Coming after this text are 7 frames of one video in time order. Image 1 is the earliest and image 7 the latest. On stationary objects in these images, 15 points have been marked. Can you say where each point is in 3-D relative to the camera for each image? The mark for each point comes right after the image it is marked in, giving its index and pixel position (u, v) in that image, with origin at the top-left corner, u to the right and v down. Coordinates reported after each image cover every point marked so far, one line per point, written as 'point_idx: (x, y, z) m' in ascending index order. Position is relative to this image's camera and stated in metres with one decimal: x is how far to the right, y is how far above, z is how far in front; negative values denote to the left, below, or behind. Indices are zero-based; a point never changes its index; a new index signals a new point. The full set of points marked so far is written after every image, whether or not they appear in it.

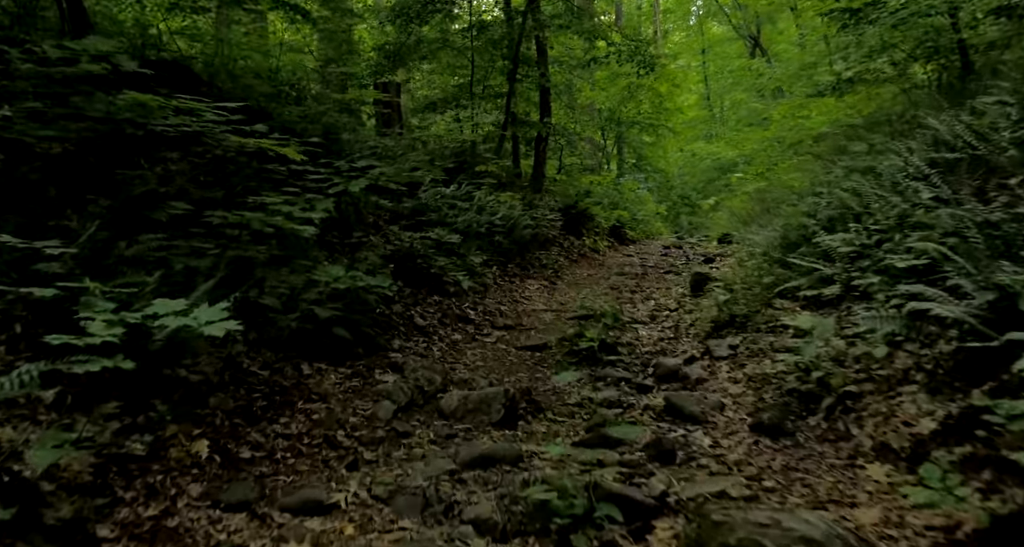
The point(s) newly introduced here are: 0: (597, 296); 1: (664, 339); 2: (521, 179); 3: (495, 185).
0: (+1.4, -0.4, +10.8) m
1: (+1.7, -0.7, +7.1) m
2: (+0.2, +2.8, +19.1) m
3: (-0.4, +2.3, +16.6) m
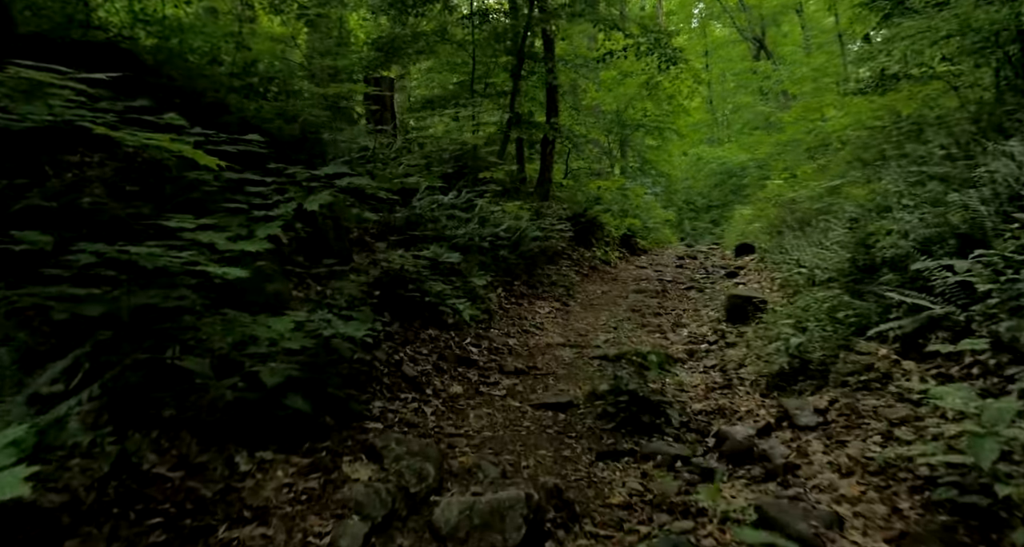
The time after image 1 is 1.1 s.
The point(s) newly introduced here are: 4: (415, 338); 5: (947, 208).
0: (+1.6, -0.7, +9.3) m
1: (+1.8, -1.0, +5.7) m
2: (+0.3, +2.4, +17.6) m
3: (-0.3, +1.9, +15.2) m
4: (-1.0, -0.7, +6.9) m
5: (+3.8, +0.6, +5.6) m
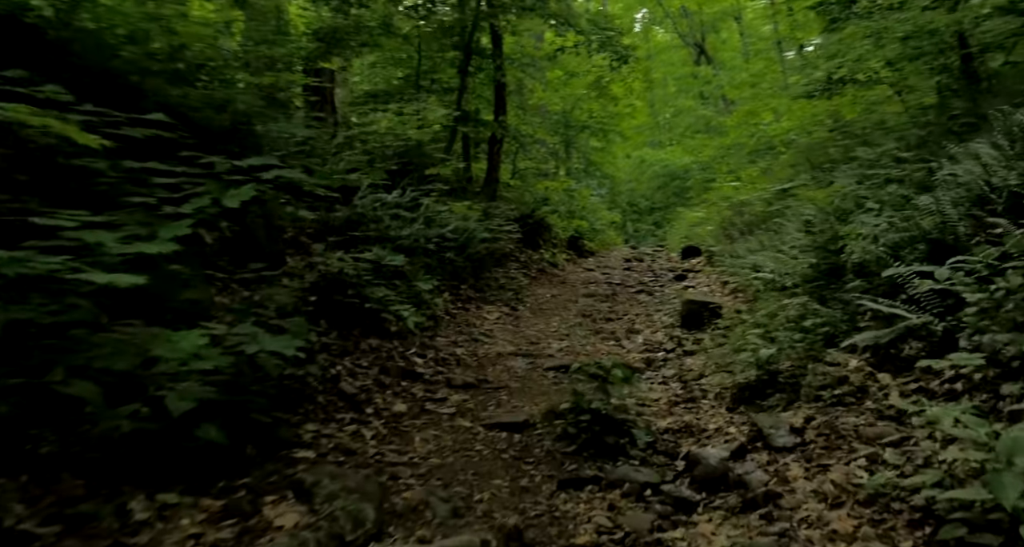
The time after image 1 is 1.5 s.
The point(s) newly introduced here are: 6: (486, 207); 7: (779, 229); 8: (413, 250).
0: (+0.8, -0.8, +9.0) m
1: (+1.4, -1.1, +5.3) m
2: (-1.1, +2.3, +17.1) m
3: (-1.5, +1.9, +14.6) m
4: (-1.5, -0.7, +6.3) m
5: (+3.4, +0.5, +5.5) m
6: (-0.6, +1.5, +14.6) m
7: (+3.9, +0.6, +9.4) m
8: (-1.5, +0.4, +10.3) m
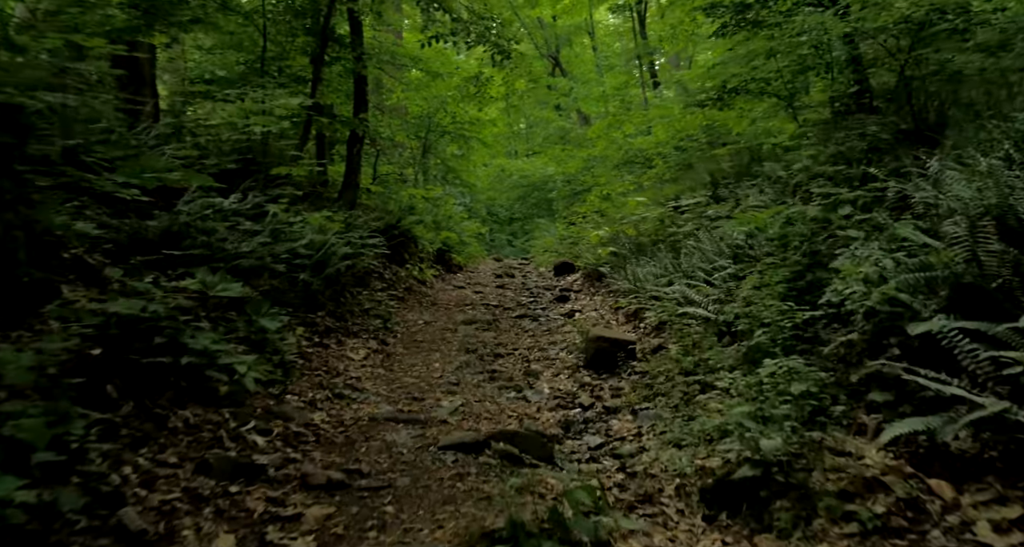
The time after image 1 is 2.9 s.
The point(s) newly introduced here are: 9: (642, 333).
0: (-0.6, -1.1, +7.3) m
1: (+0.7, -1.4, +3.9) m
2: (-4.2, +1.9, +14.9) m
3: (-4.1, +1.5, +12.4) m
4: (-2.3, -1.0, +4.2) m
5: (+2.7, +0.2, +4.5) m
6: (-3.2, +1.1, +12.6) m
7: (+2.3, +0.2, +8.4) m
8: (-3.2, 0.0, +8.1) m
9: (+1.6, -0.7, +8.0) m
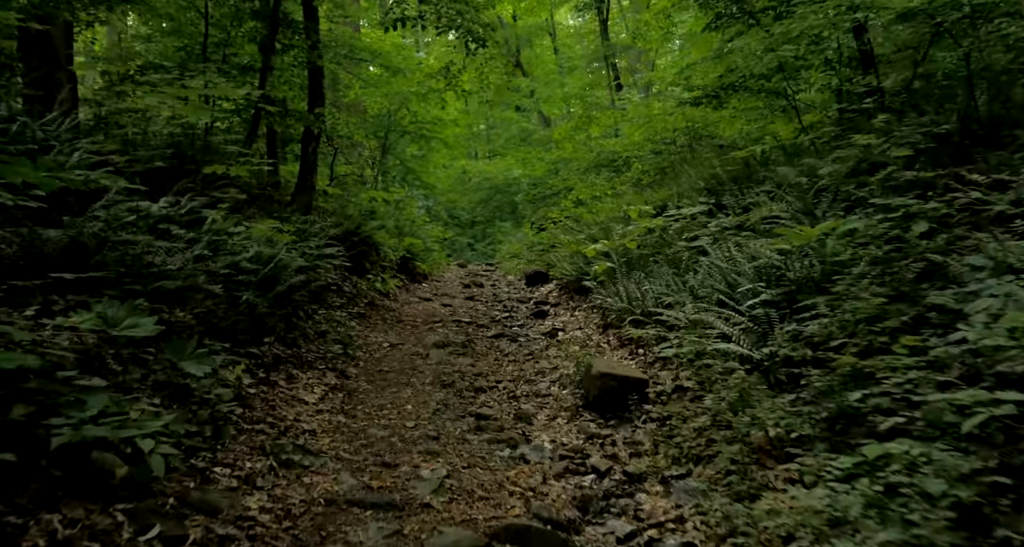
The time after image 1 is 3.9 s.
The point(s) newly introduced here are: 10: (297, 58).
0: (-0.7, -1.4, +6.0) m
1: (+0.9, -1.6, +2.7) m
2: (-4.8, +1.7, +13.3) m
3: (-4.5, +1.2, +10.8) m
4: (-2.2, -1.3, +2.8) m
5: (+2.8, -0.1, +3.4) m
6: (-3.6, +0.9, +11.1) m
7: (+2.1, 0.0, +7.3) m
8: (-3.3, -0.2, +6.6) m
9: (+1.4, -0.9, +6.8) m
10: (-4.5, +4.6, +13.7) m
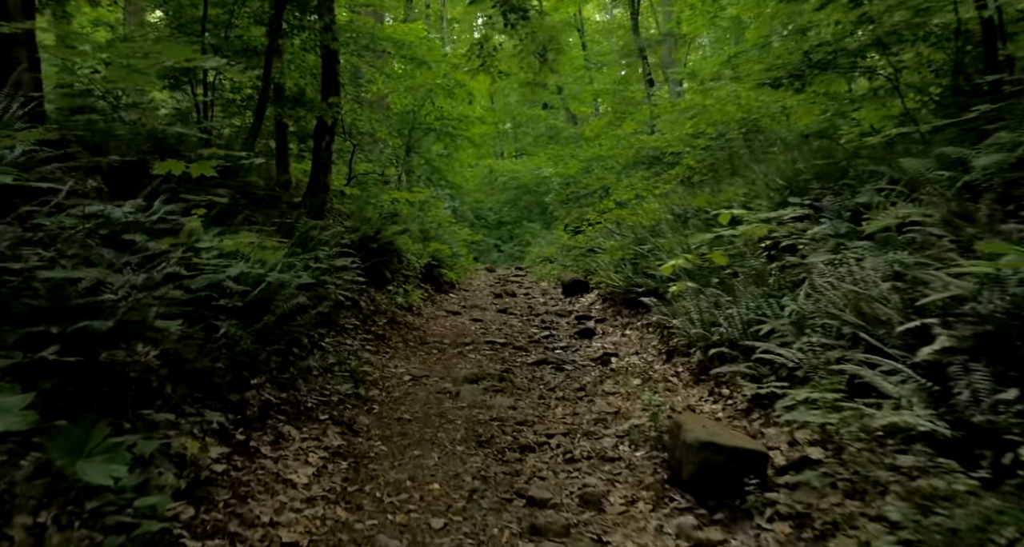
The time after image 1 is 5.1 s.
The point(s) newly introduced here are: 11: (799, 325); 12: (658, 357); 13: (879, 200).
0: (-0.2, -1.6, +4.3) m
1: (+1.2, -1.8, +0.9) m
2: (-4.0, +1.4, +11.7) m
3: (-3.8, +1.0, +9.2) m
4: (-1.9, -1.5, +1.1) m
5: (+3.1, -0.3, +1.5) m
6: (-2.9, +0.6, +9.4) m
7: (+2.6, -0.2, +5.4) m
8: (-2.8, -0.4, +5.0) m
9: (+1.9, -1.1, +5.0) m
10: (-3.8, +4.3, +12.1) m
11: (+2.6, -0.3, +6.3) m
12: (+1.9, -1.0, +9.0) m
13: (+4.0, +0.8, +7.1) m
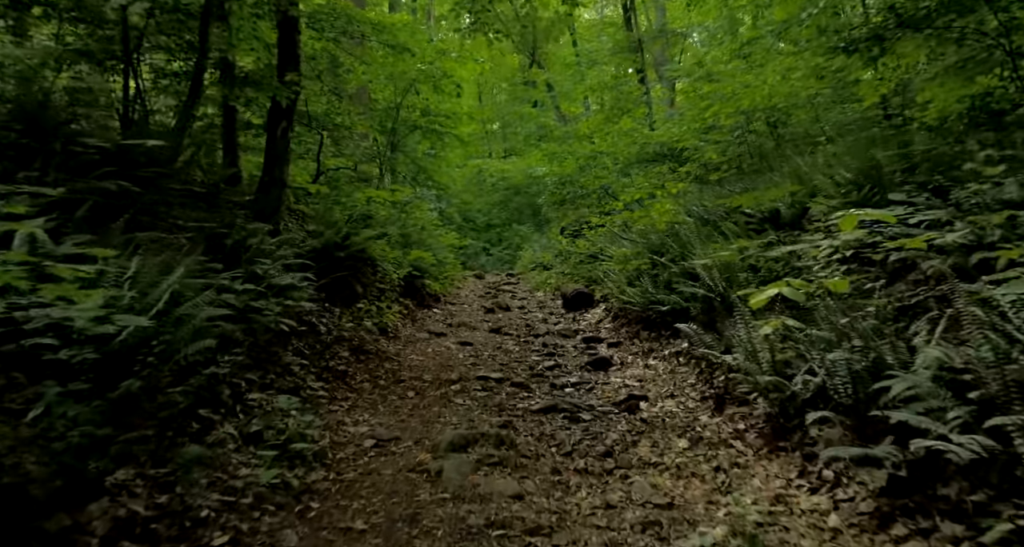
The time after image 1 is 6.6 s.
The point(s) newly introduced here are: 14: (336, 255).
0: (-0.1, -1.8, +2.0) m
1: (+1.3, -2.0, -1.4) m
2: (-4.1, +1.2, +9.5) m
3: (-3.8, +0.8, +6.9) m
4: (-1.7, -1.7, -1.1) m
5: (+3.2, -0.5, -0.7) m
6: (-2.9, +0.4, +7.2) m
7: (+2.7, -0.4, +3.2) m
8: (-2.8, -0.7, +2.7) m
9: (+2.0, -1.4, +2.8) m
10: (-3.8, +4.1, +9.8) m
11: (+2.6, -0.5, +4.2) m
12: (+1.9, -1.2, +6.8) m
13: (+4.0, +0.6, +4.9) m
14: (-2.8, +0.3, +10.2) m
